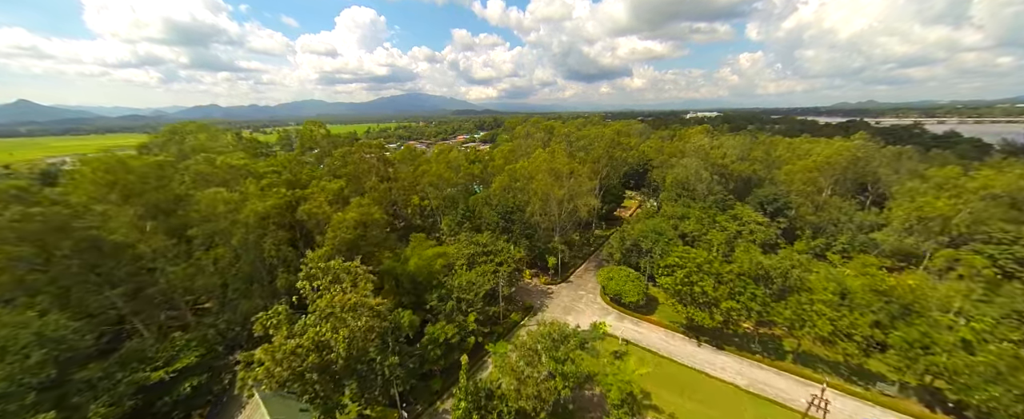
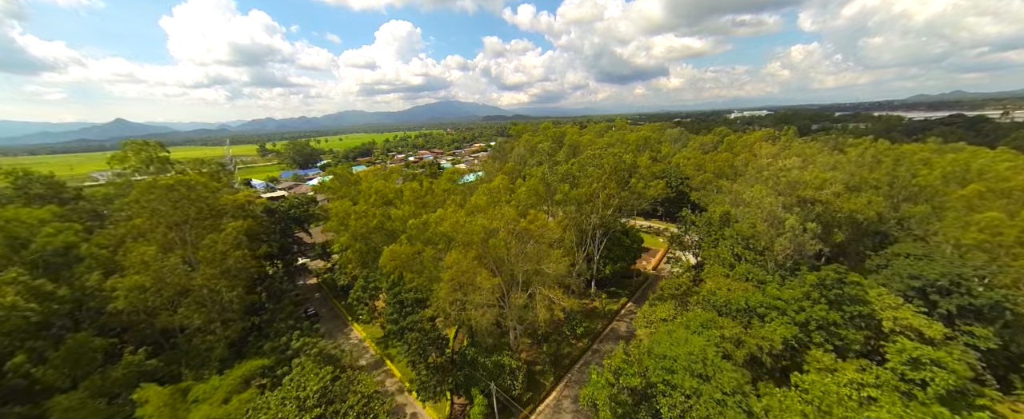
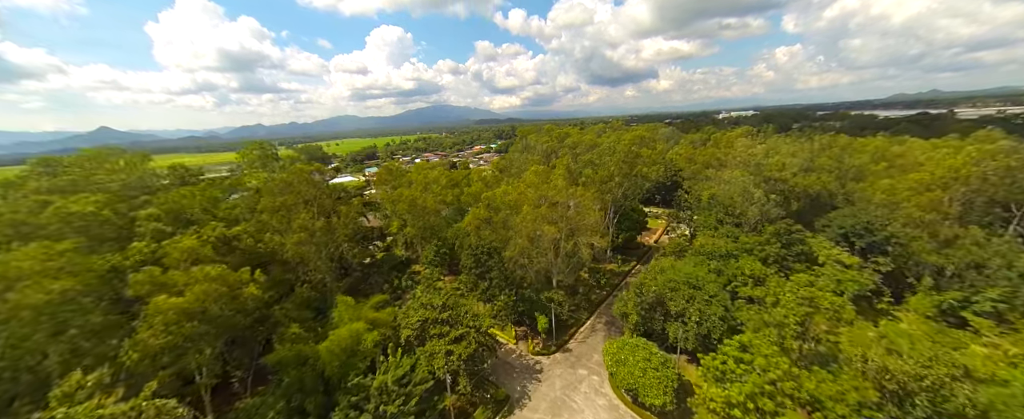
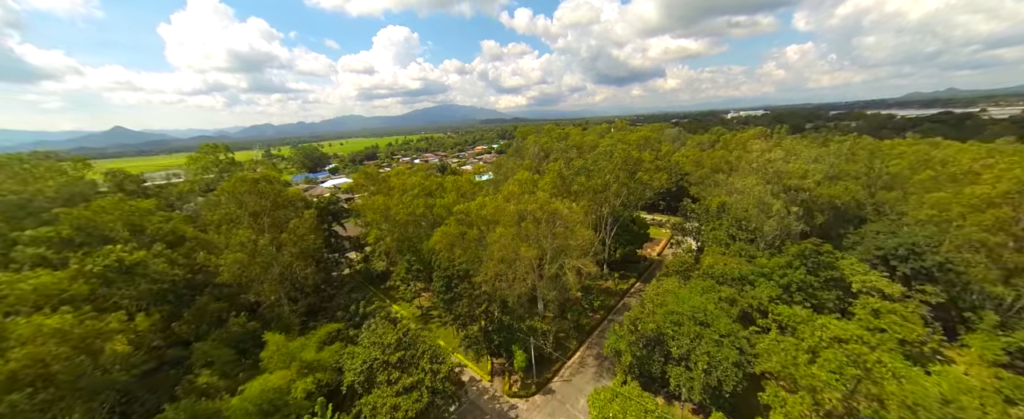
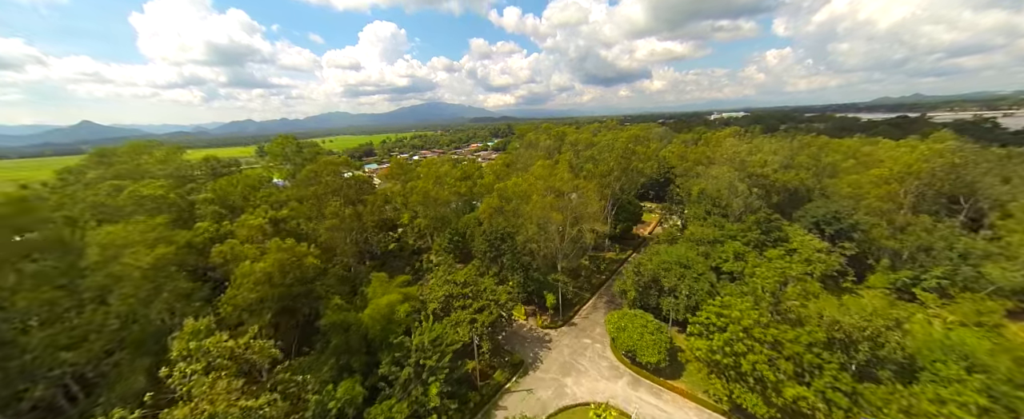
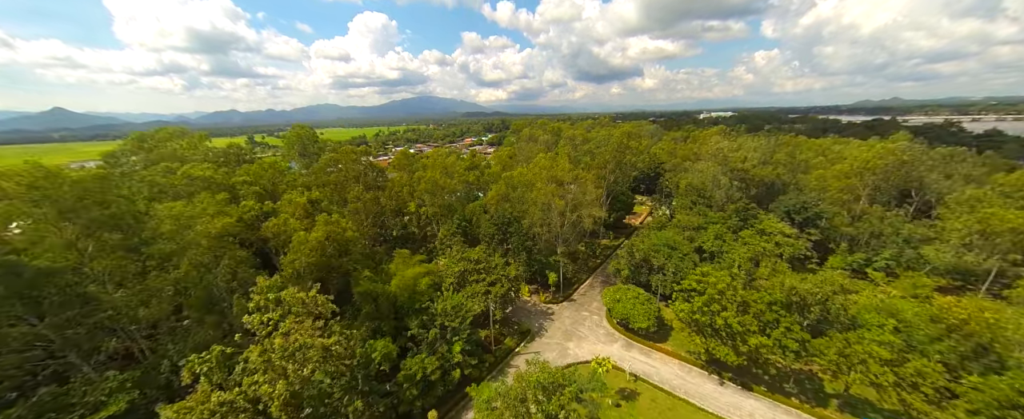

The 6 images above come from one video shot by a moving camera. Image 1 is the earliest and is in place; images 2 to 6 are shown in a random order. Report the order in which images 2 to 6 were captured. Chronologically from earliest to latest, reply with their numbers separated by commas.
6, 5, 3, 4, 2
